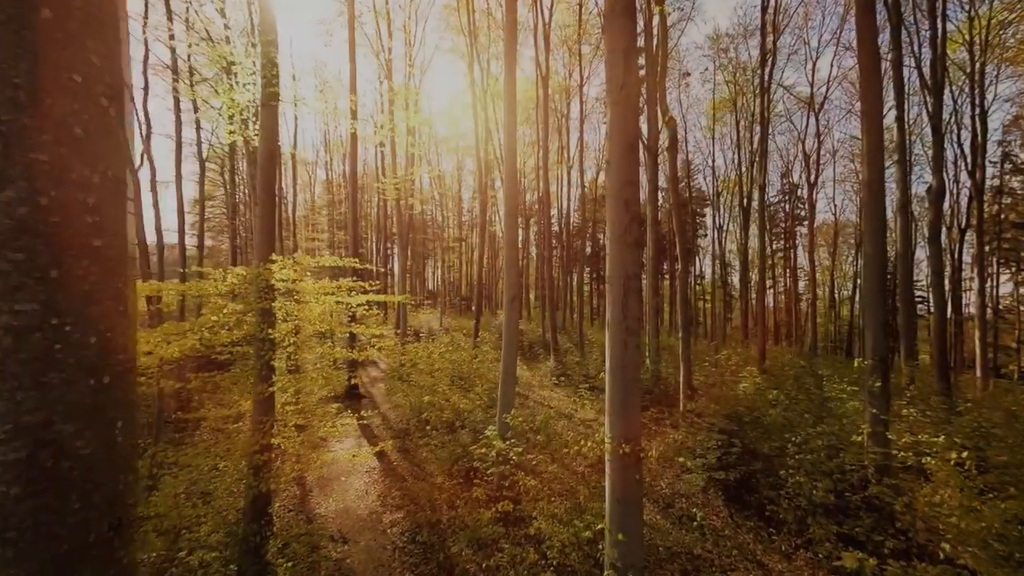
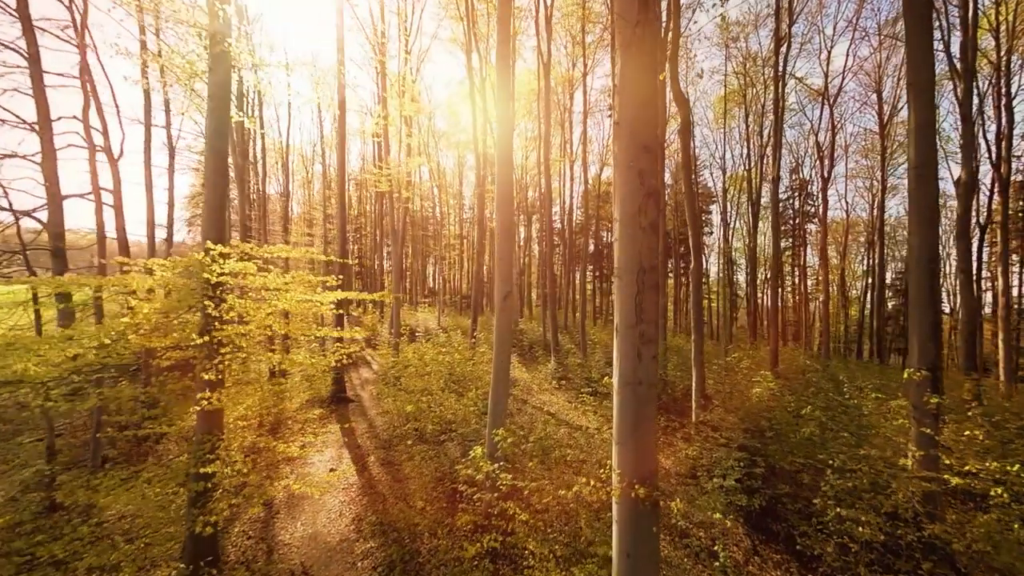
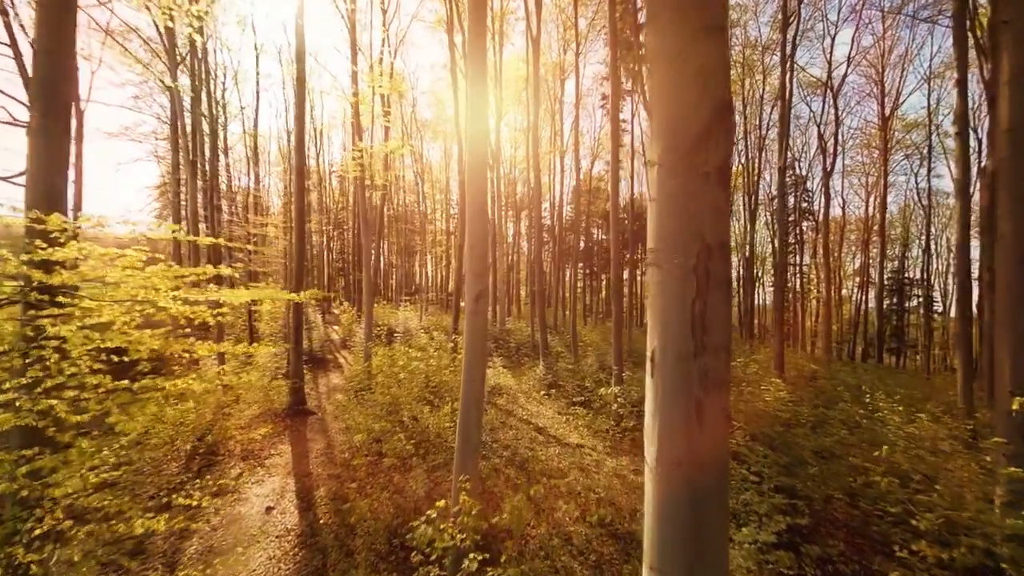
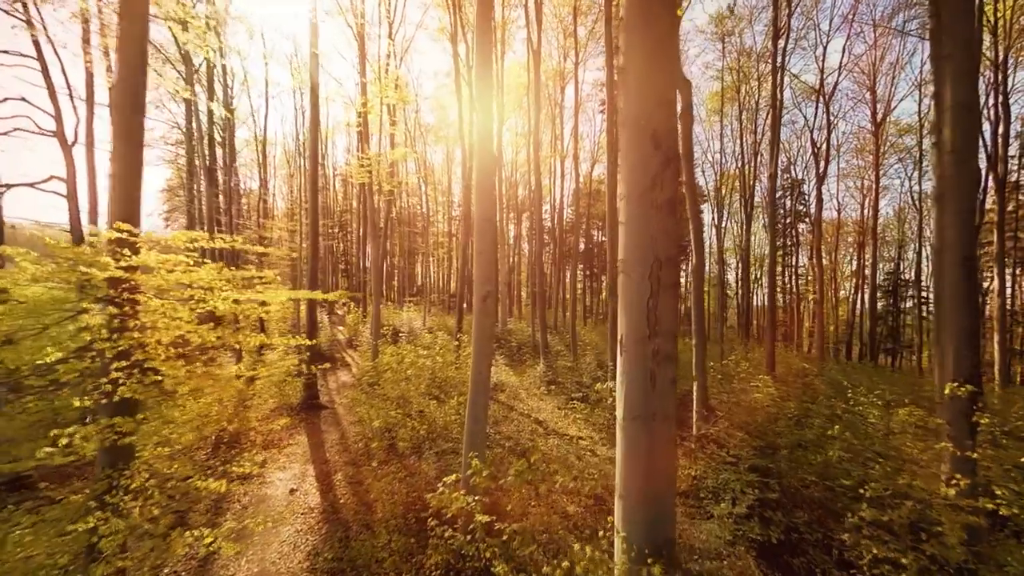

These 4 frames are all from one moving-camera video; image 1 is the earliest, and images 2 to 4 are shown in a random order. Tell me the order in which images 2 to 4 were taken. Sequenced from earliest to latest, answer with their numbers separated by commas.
2, 4, 3
